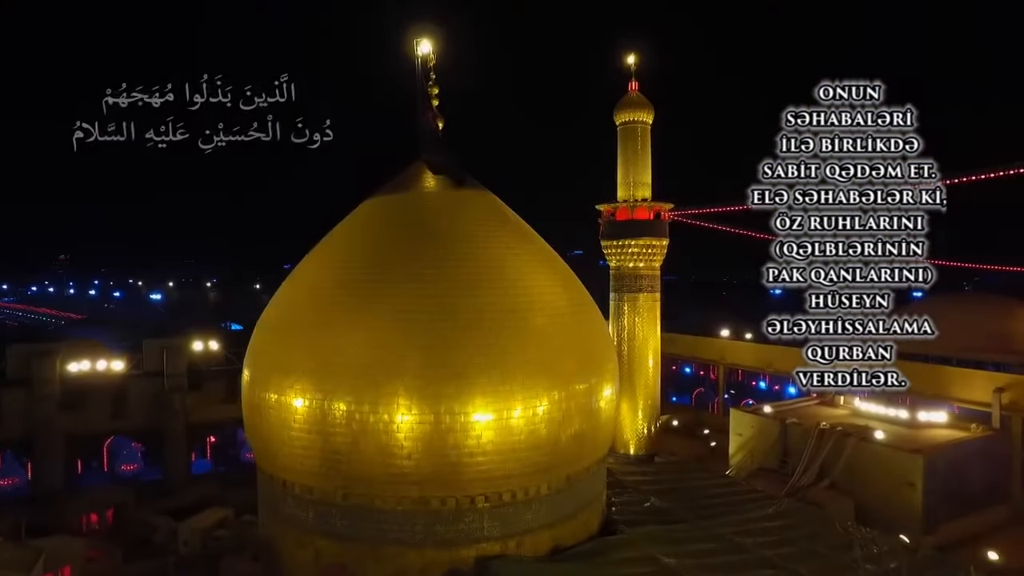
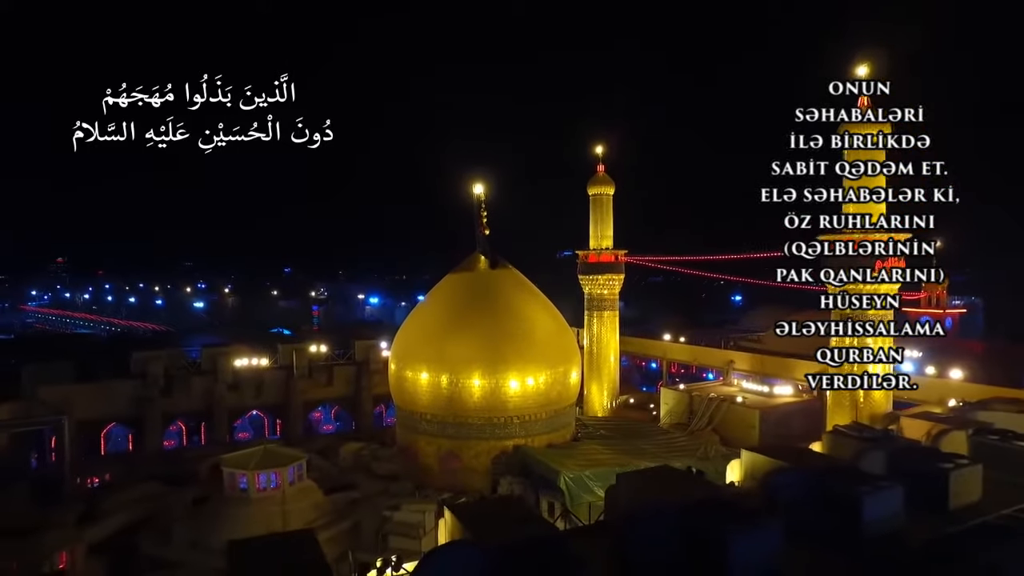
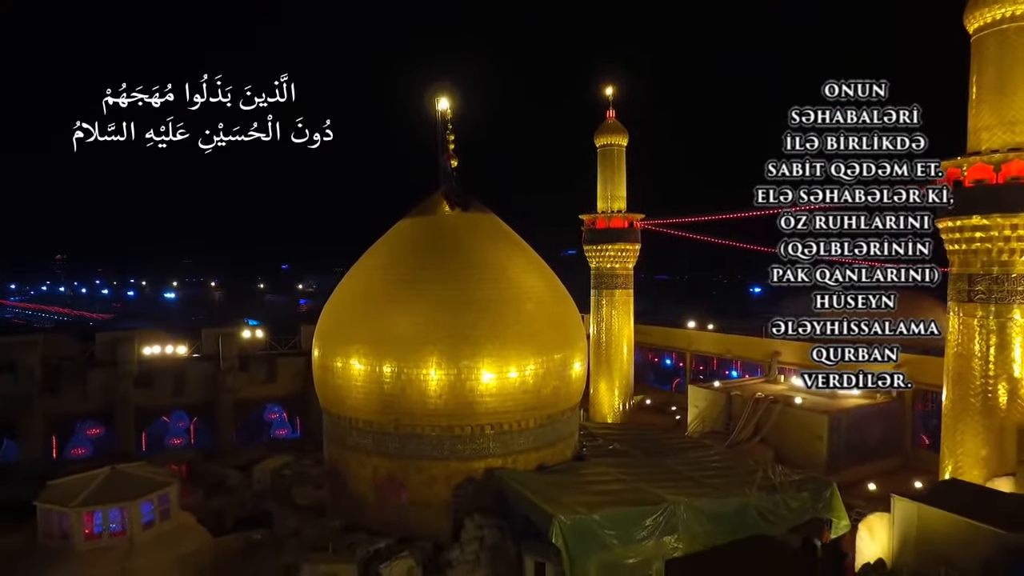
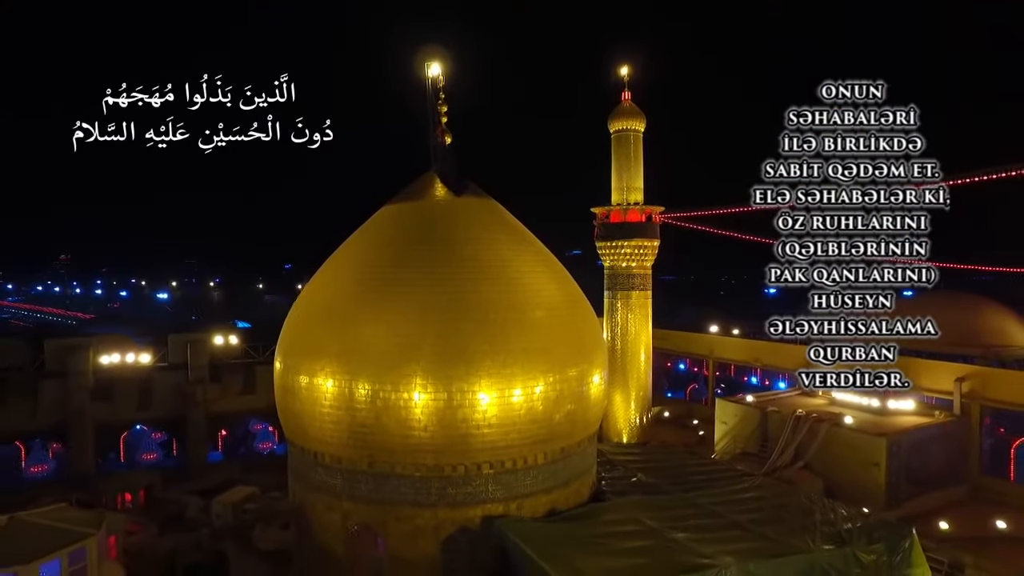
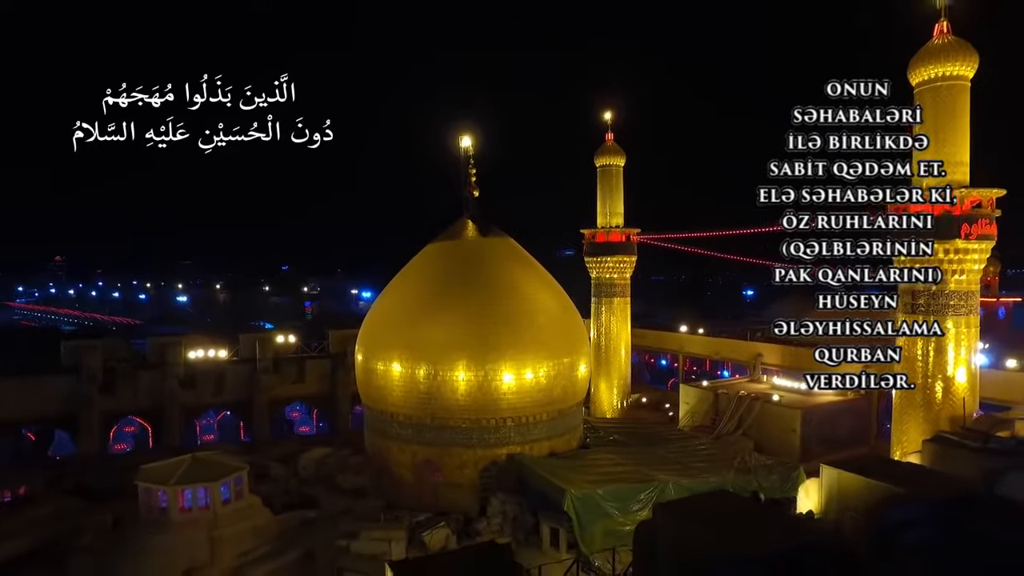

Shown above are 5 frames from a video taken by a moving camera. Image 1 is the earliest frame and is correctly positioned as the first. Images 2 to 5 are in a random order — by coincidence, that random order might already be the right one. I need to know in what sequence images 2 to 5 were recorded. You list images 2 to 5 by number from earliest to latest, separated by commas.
4, 3, 5, 2
